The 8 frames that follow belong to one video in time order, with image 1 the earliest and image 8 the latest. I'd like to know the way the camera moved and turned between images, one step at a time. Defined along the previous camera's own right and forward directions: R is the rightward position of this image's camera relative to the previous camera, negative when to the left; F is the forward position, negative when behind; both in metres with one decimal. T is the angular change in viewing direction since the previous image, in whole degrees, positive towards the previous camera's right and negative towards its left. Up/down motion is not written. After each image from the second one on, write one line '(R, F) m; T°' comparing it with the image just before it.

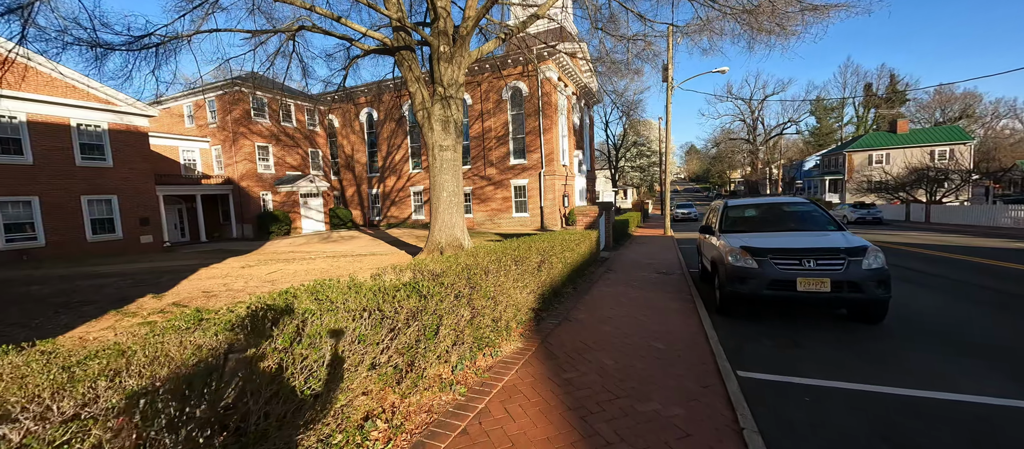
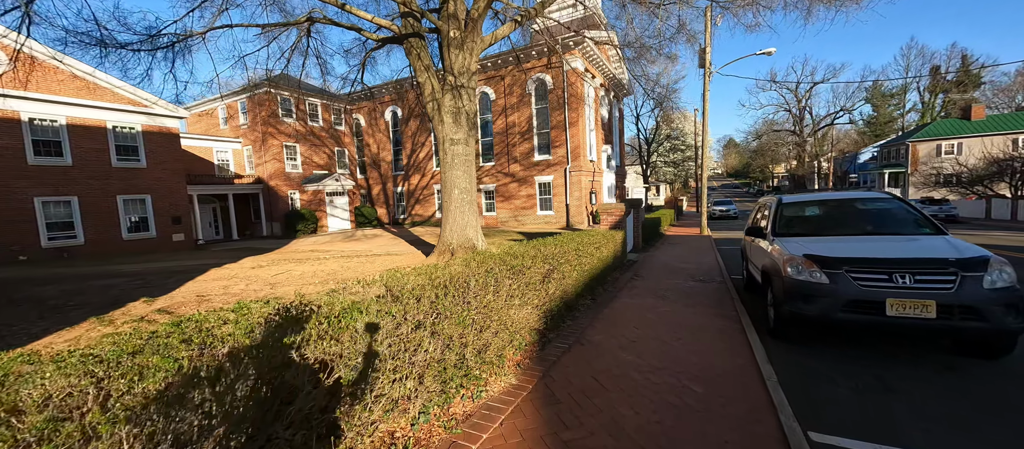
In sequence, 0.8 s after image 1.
(+0.3, +0.9) m; -5°
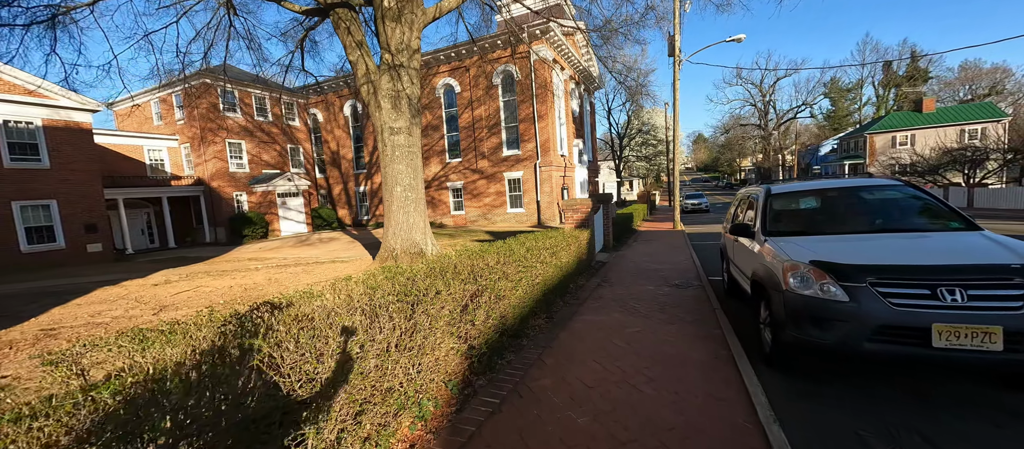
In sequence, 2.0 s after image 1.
(+0.5, +1.2) m; +3°
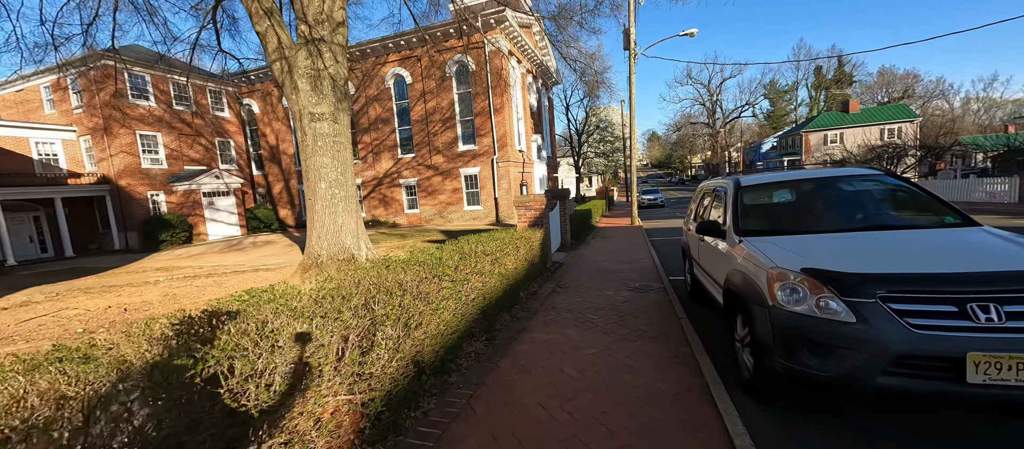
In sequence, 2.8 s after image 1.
(+0.3, +0.9) m; +6°
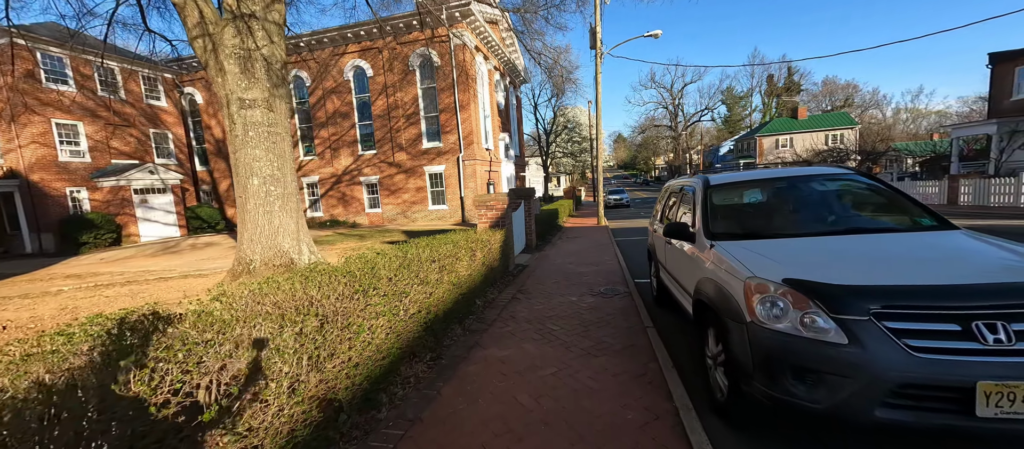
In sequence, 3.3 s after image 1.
(+0.2, +0.5) m; +5°
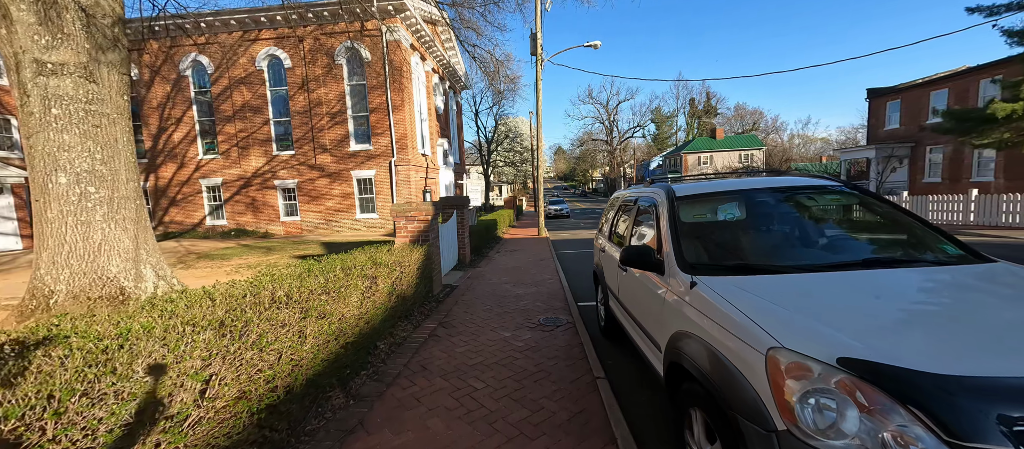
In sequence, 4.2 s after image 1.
(+0.3, +1.1) m; +9°
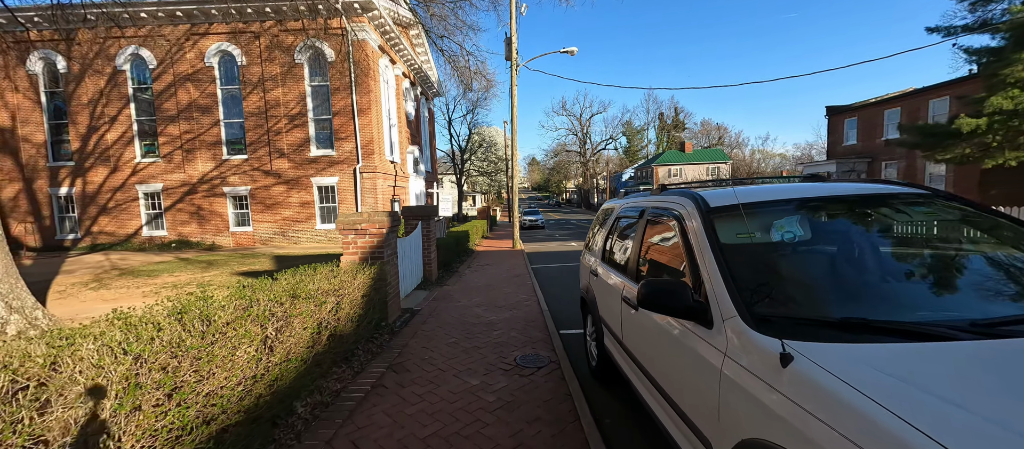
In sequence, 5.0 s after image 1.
(0.0, +1.0) m; +4°
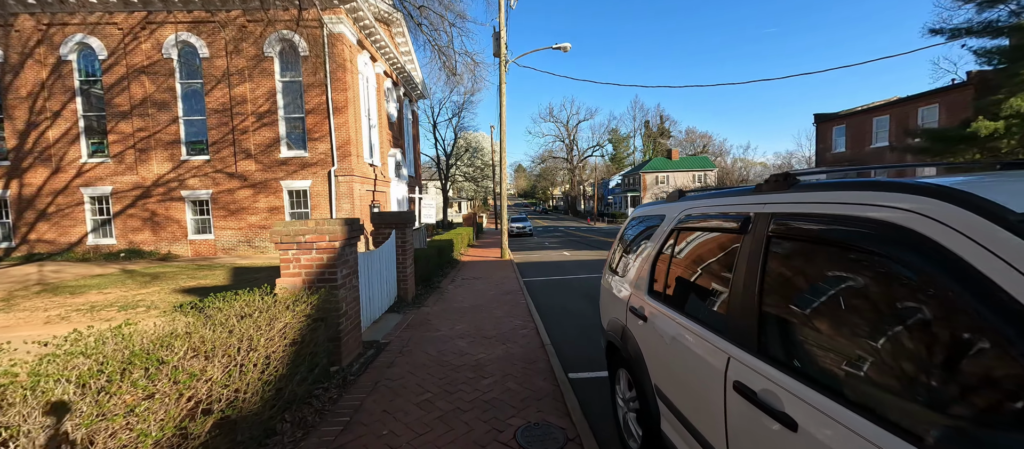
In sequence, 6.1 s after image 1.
(-0.1, +1.3) m; +2°
